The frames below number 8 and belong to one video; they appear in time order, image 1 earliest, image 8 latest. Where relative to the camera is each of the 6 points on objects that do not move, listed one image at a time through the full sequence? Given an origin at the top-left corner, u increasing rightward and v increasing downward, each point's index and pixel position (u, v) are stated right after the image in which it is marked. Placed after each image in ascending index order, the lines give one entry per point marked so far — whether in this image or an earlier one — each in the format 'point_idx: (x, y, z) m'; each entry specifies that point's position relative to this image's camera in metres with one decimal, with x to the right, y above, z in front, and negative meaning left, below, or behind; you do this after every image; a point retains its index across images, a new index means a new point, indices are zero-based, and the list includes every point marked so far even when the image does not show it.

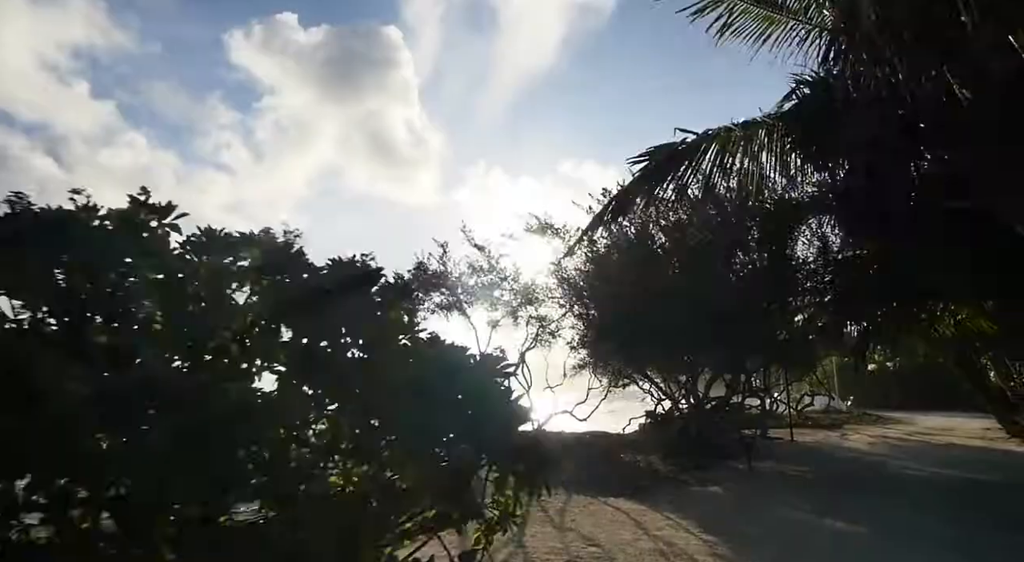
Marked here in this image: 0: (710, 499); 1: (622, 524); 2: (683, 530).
0: (+2.4, -2.5, +7.0) m
1: (+1.1, -2.1, +5.5) m
2: (+1.6, -2.2, +5.4) m
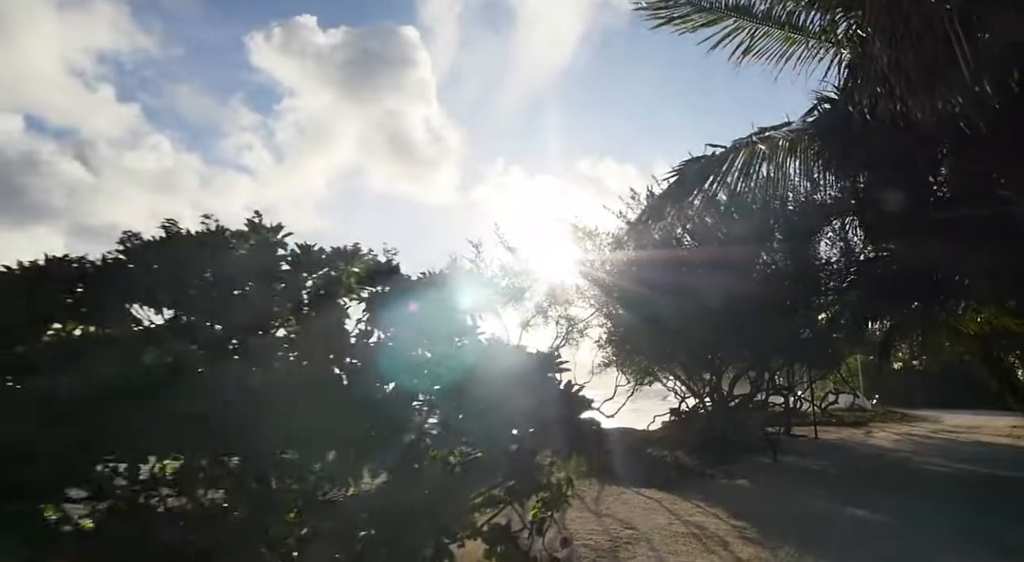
0: (+2.8, -2.5, +7.2) m
1: (+1.4, -2.2, +5.7) m
2: (+1.9, -2.2, +5.6) m
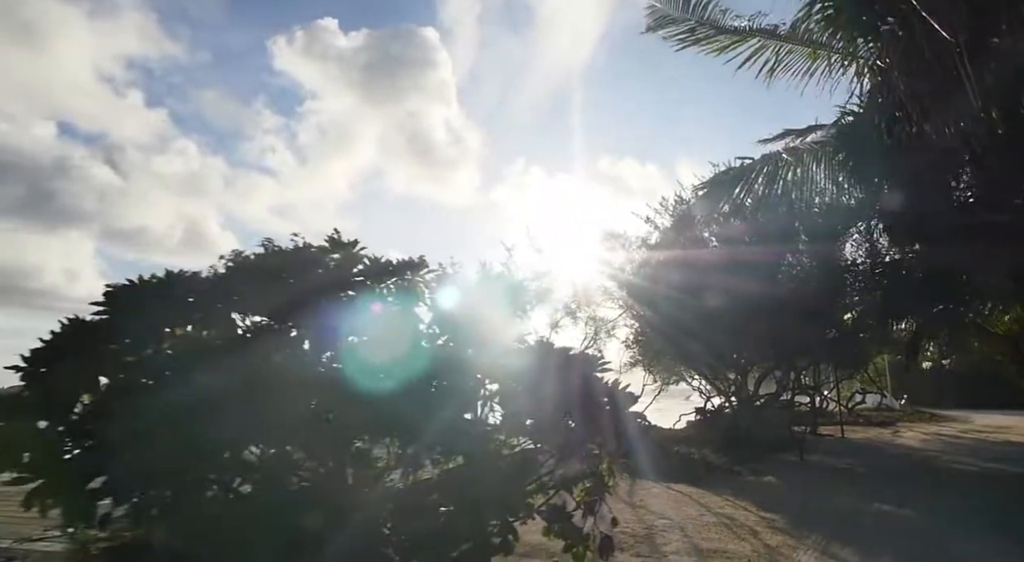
0: (+3.1, -2.6, +7.4) m
1: (+1.8, -2.2, +5.9) m
2: (+2.3, -2.2, +5.8) m
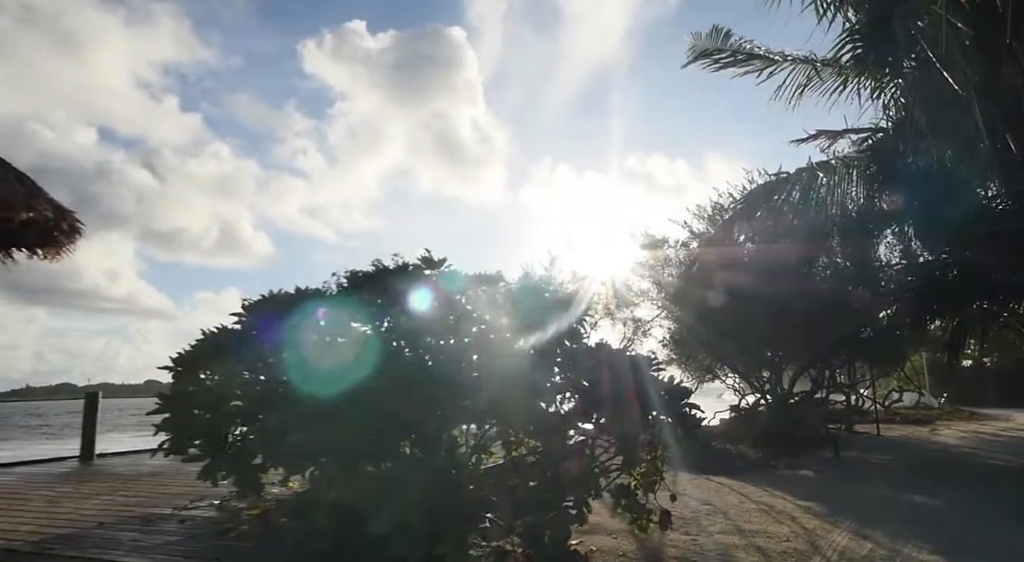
0: (+3.7, -2.6, +7.6) m
1: (+2.3, -2.2, +6.2) m
2: (+2.8, -2.2, +6.1) m
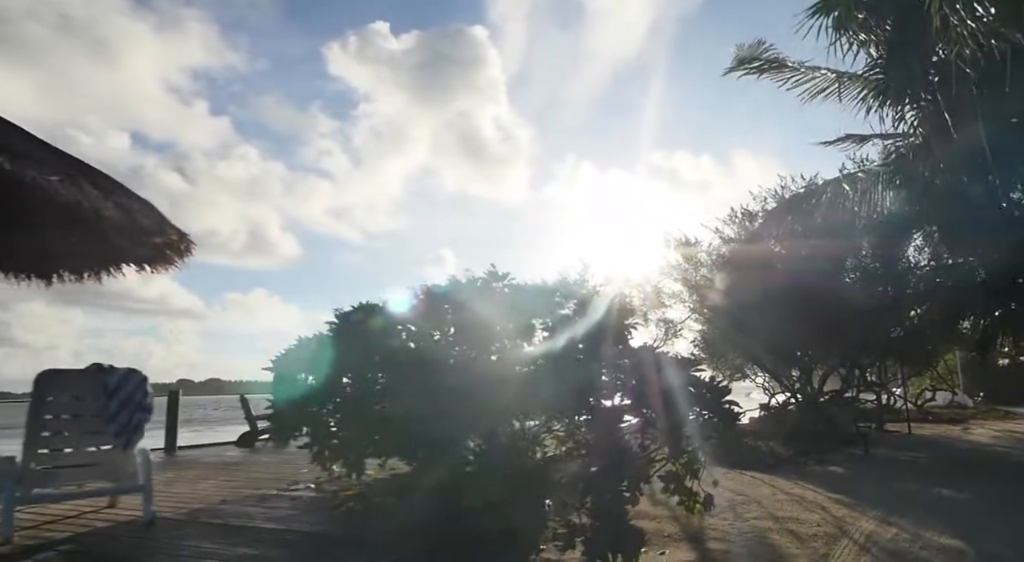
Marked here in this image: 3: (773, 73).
0: (+4.2, -2.6, +7.9) m
1: (+2.7, -2.3, +6.5) m
2: (+3.2, -2.3, +6.3) m
3: (+4.3, +3.5, +9.9) m
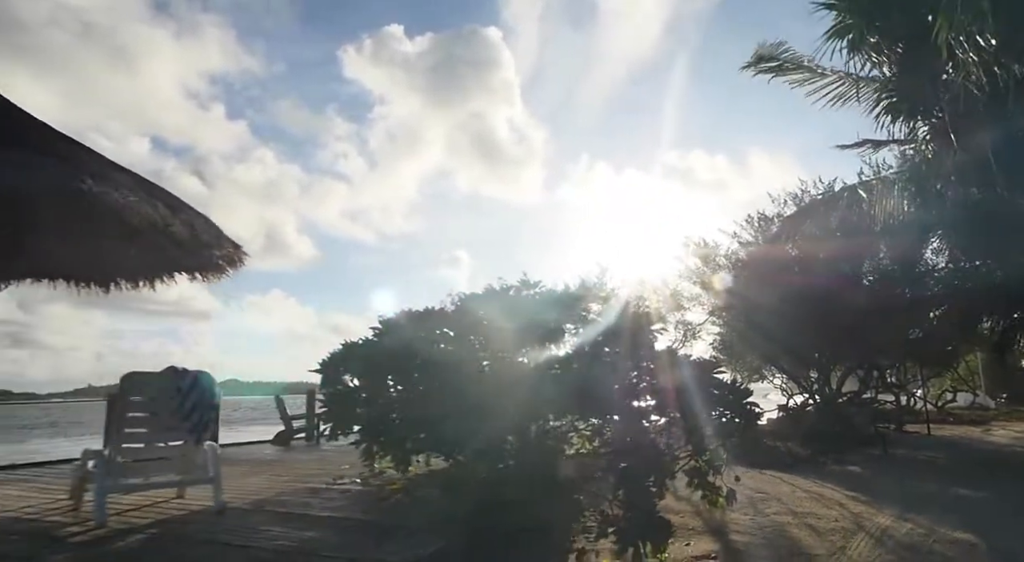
0: (+4.5, -2.6, +8.0) m
1: (+3.0, -2.3, +6.6) m
2: (+3.5, -2.3, +6.5) m
3: (+4.6, +3.4, +10.0) m
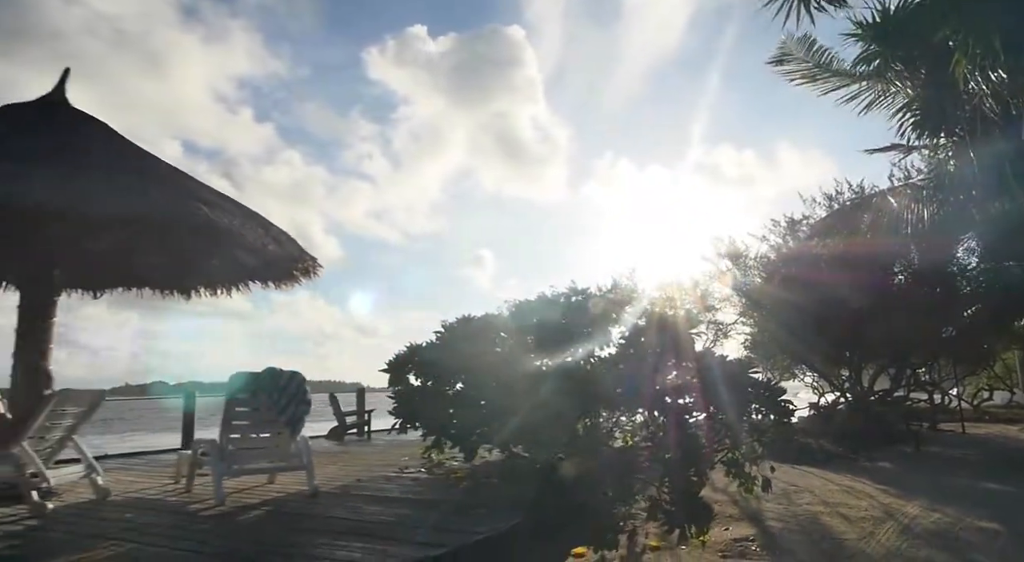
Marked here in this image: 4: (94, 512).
0: (+5.0, -2.6, +8.1) m
1: (+3.5, -2.3, +6.8) m
2: (+3.9, -2.3, +6.6) m
3: (+5.2, +3.4, +10.1) m
4: (-1.9, -1.1, +2.7) m
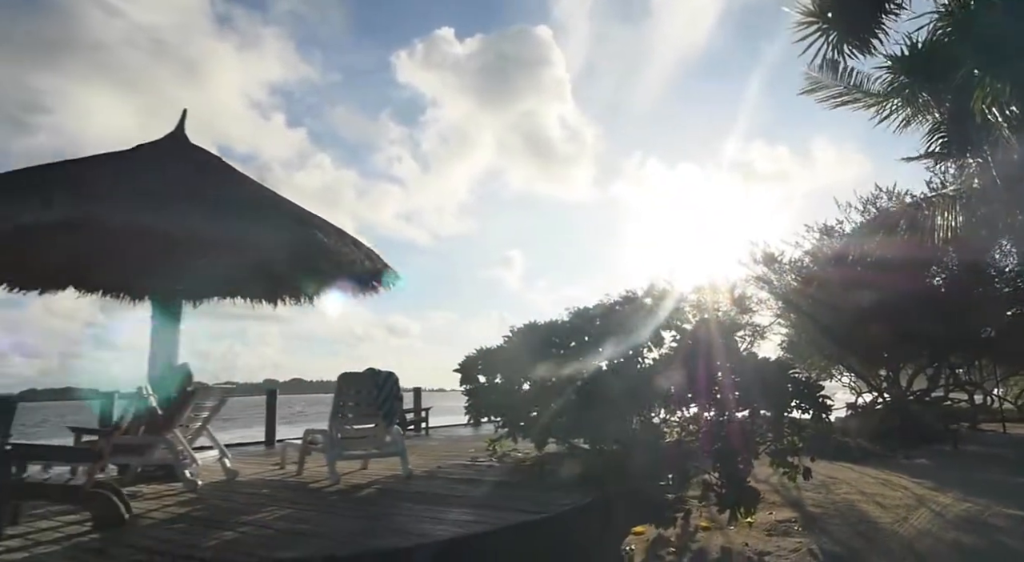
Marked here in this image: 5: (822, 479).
0: (+5.7, -2.7, +8.3) m
1: (+4.1, -2.3, +7.1) m
2: (+4.5, -2.3, +6.9) m
3: (+5.9, +3.4, +10.3) m
4: (-1.5, -1.1, +3.2) m
5: (+3.2, -2.1, +6.0) m
